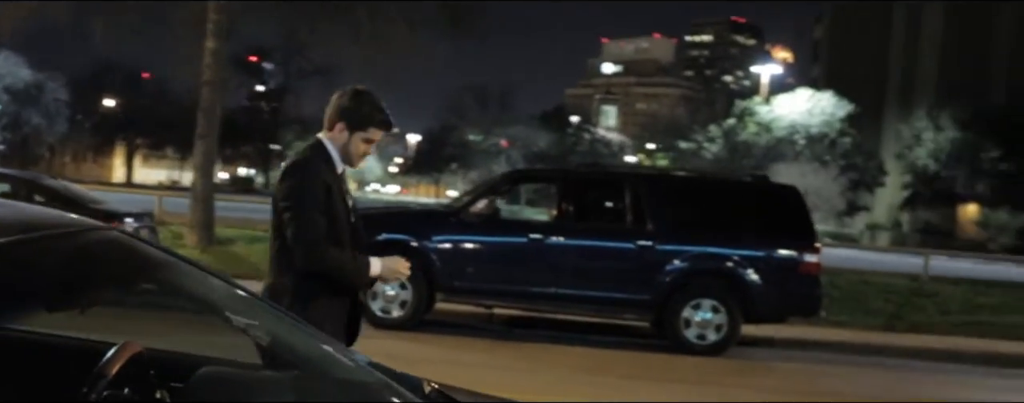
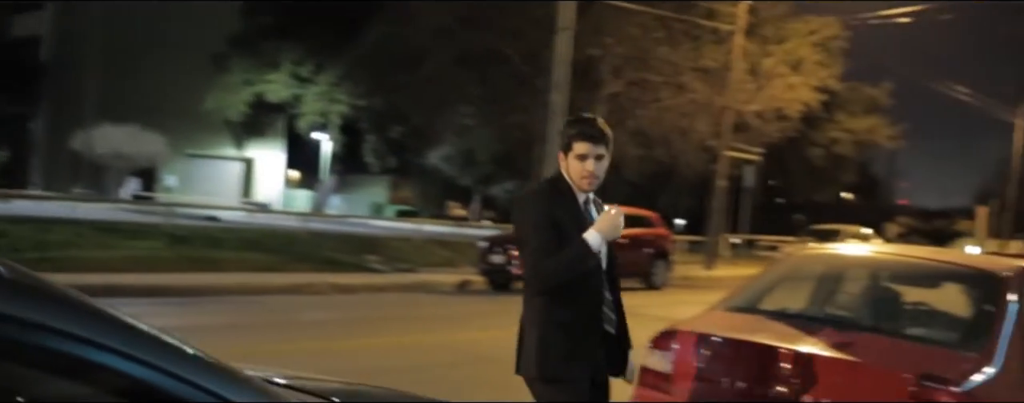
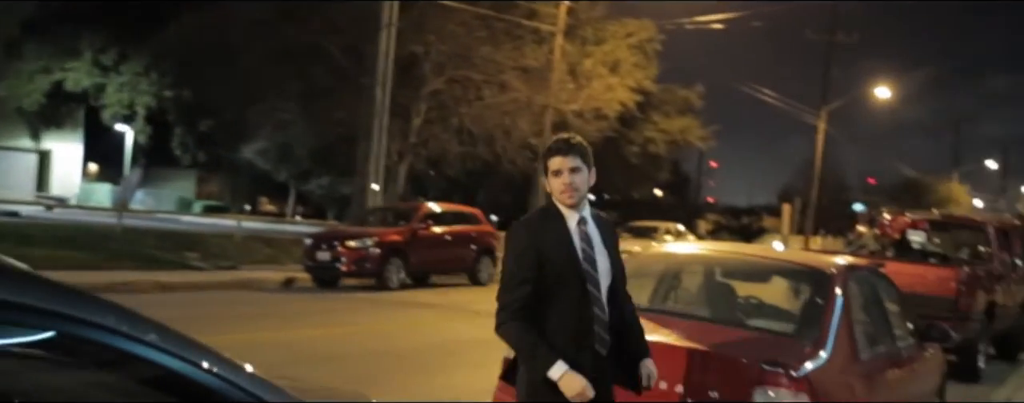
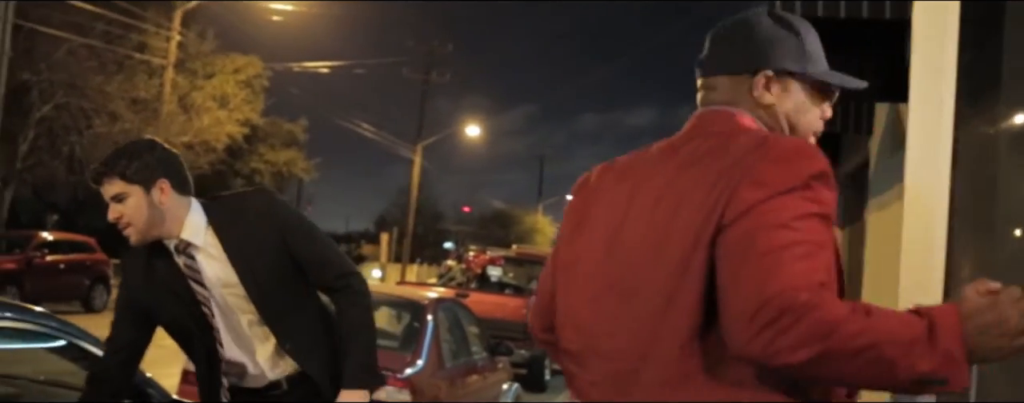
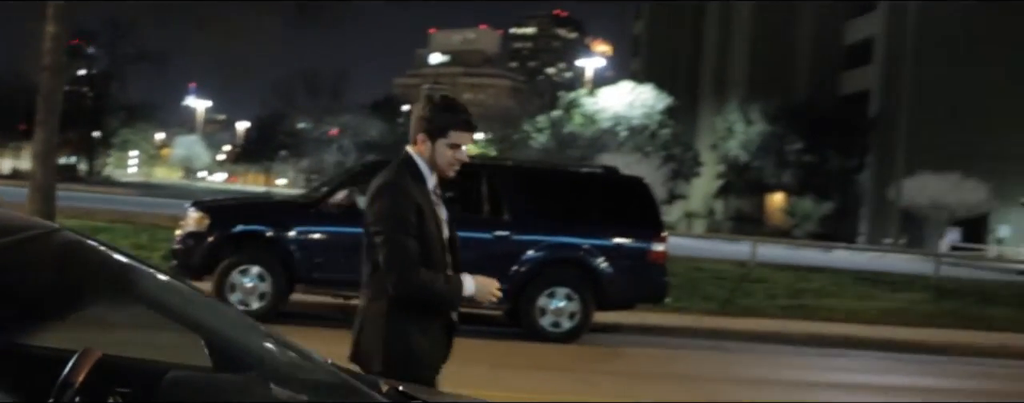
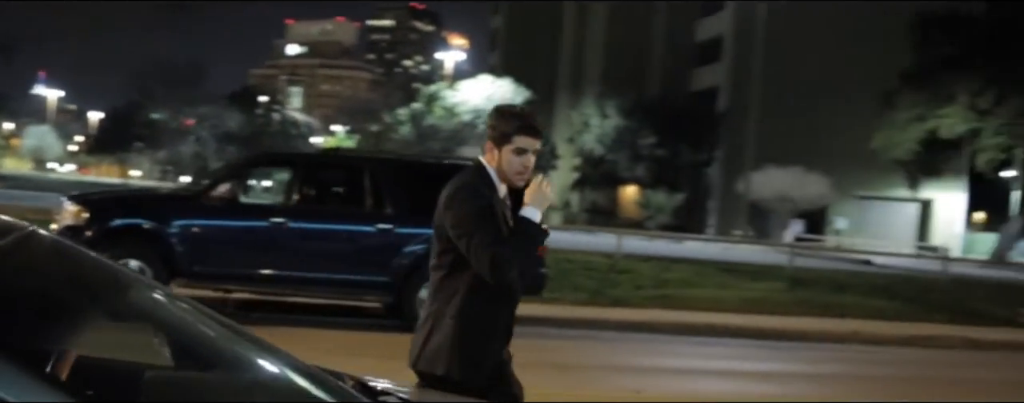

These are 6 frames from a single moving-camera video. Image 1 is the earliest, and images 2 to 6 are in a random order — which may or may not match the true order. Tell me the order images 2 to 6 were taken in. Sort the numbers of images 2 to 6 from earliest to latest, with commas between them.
5, 6, 2, 3, 4
